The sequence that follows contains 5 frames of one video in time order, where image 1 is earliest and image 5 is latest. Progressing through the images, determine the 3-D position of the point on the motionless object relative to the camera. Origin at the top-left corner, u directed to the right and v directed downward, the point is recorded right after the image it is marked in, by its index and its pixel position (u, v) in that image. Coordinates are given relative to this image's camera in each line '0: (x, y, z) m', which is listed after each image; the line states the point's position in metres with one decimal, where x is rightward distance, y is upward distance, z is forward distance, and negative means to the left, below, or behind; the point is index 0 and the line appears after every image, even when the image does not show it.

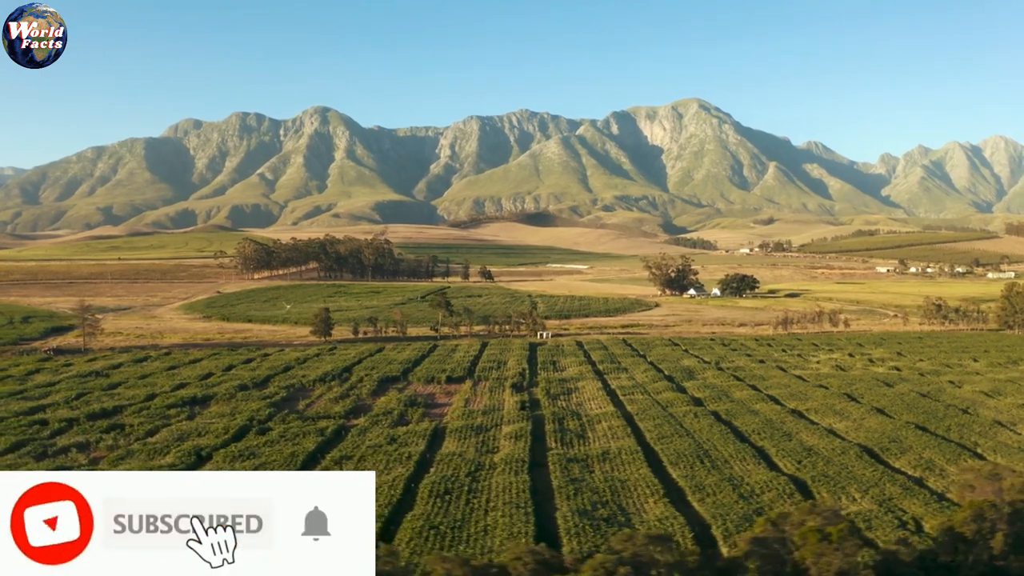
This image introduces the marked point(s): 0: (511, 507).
0: (+0.8, -6.8, +20.6) m
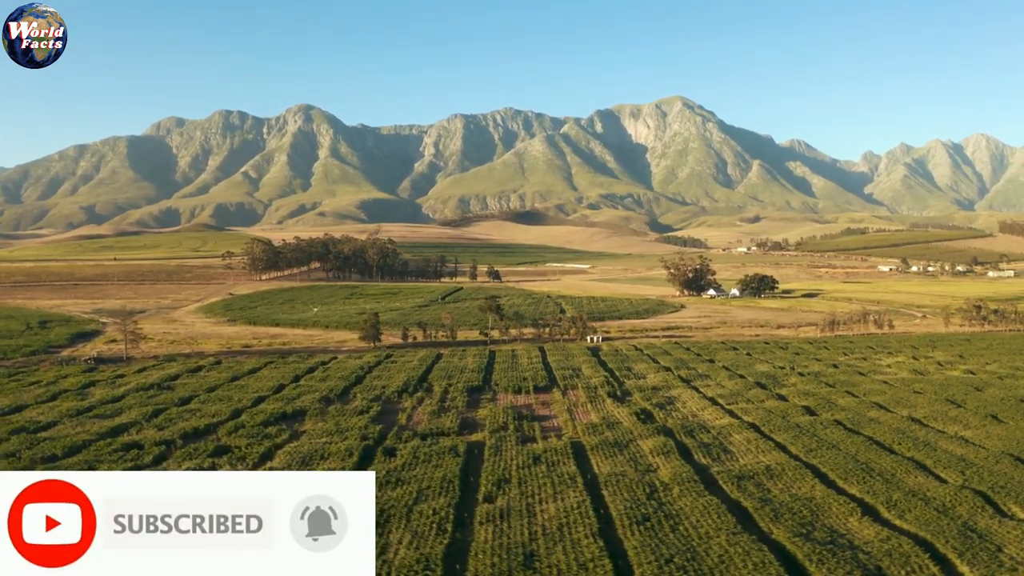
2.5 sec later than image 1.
0: (+6.6, -7.2, +19.4) m
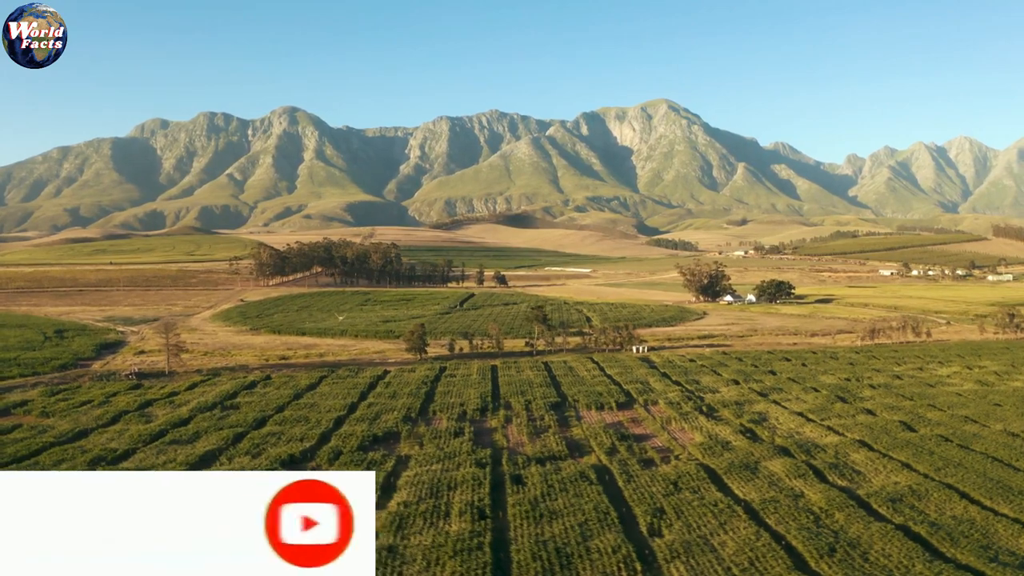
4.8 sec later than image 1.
0: (+11.8, -7.9, +18.6) m
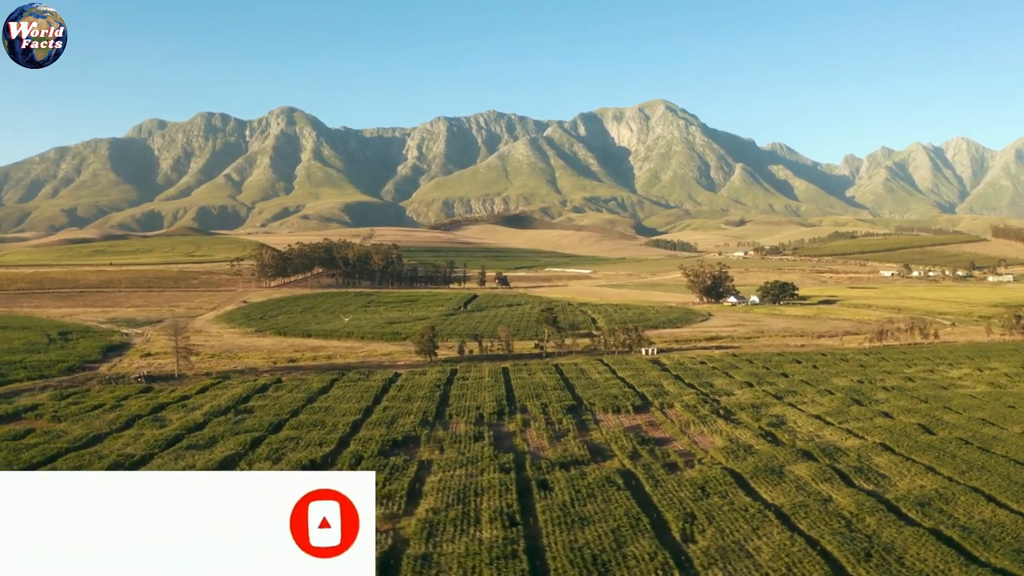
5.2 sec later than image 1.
0: (+12.8, -8.1, +18.5) m
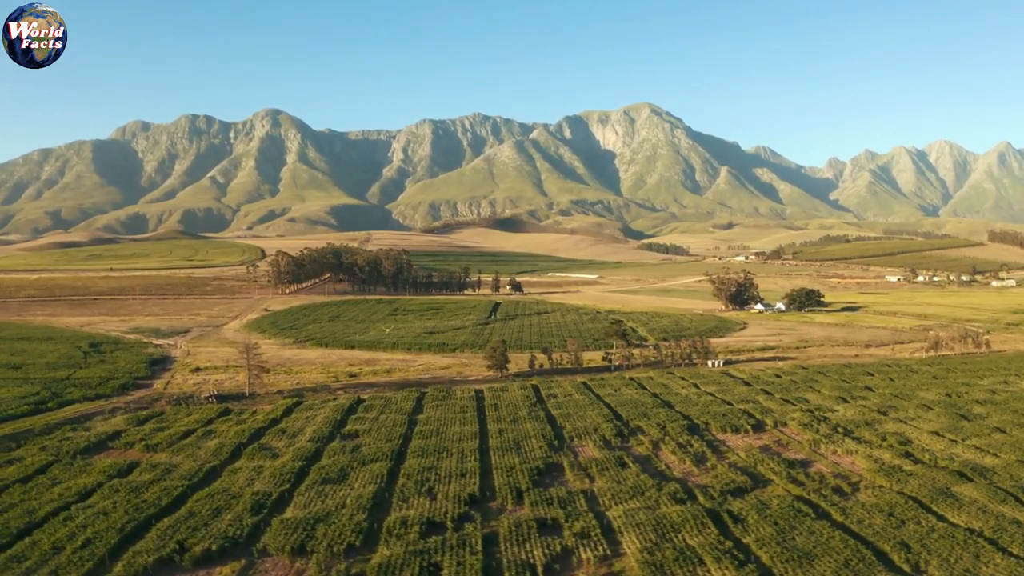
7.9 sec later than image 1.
0: (+20.0, -9.0, +18.2) m
